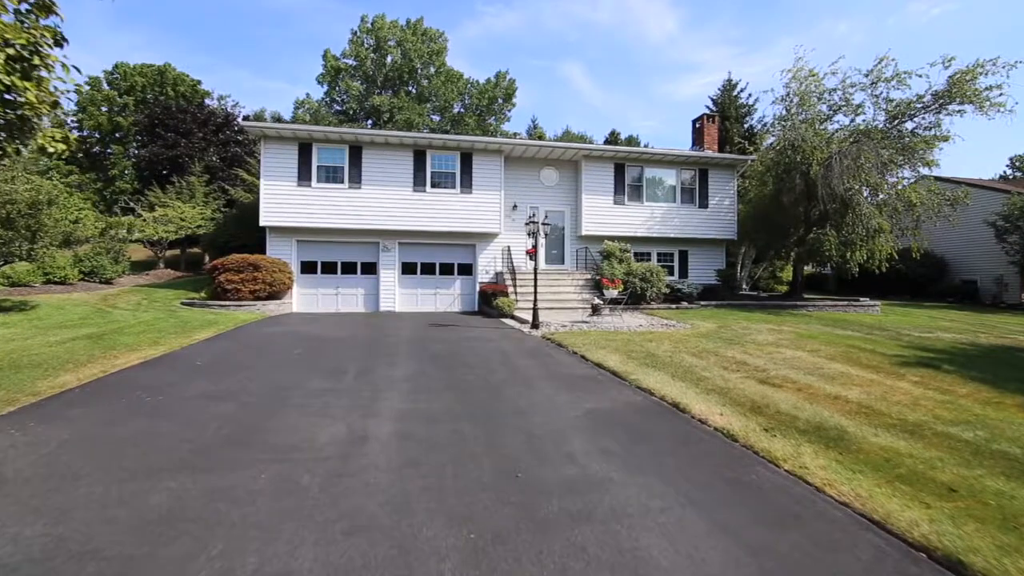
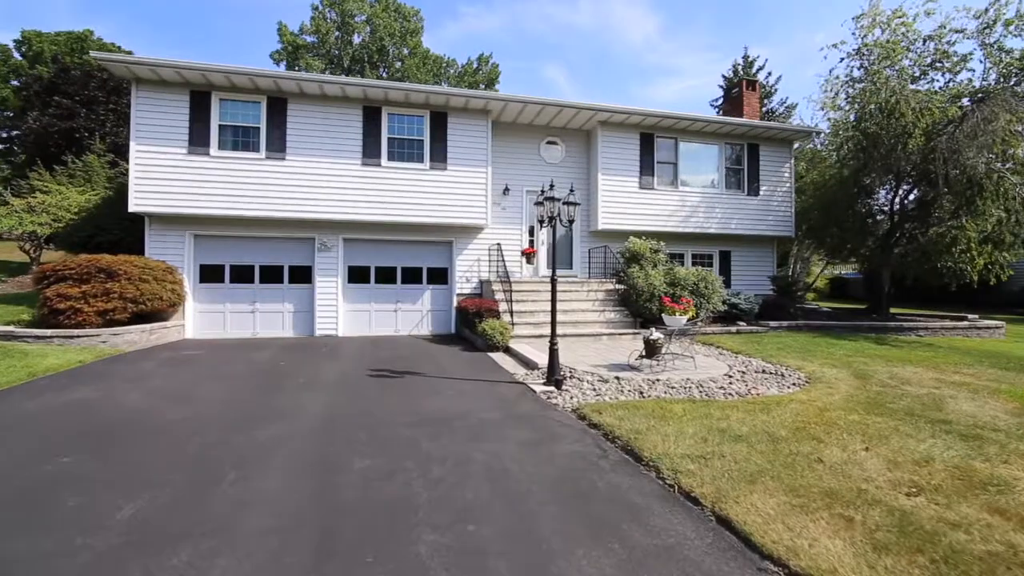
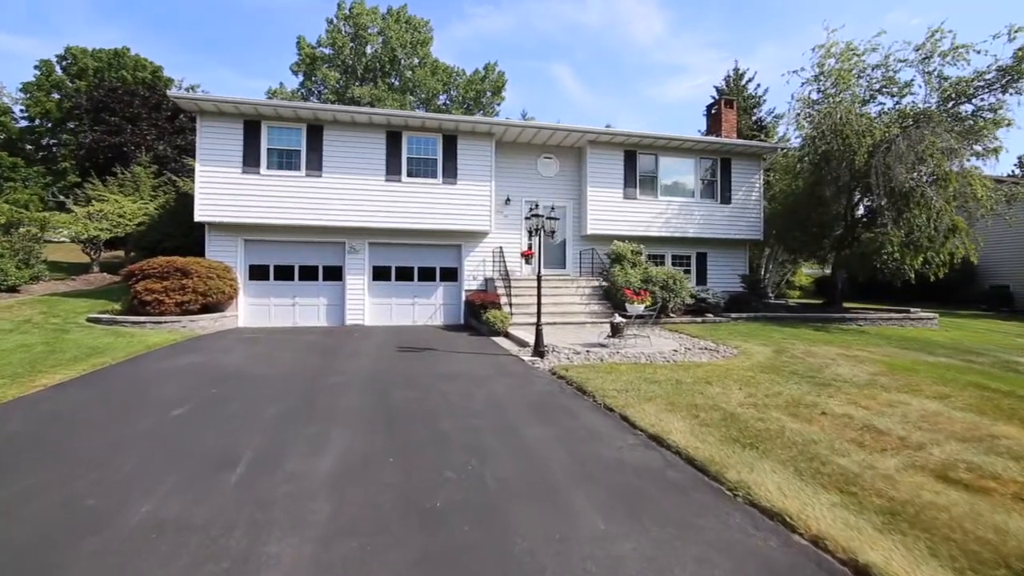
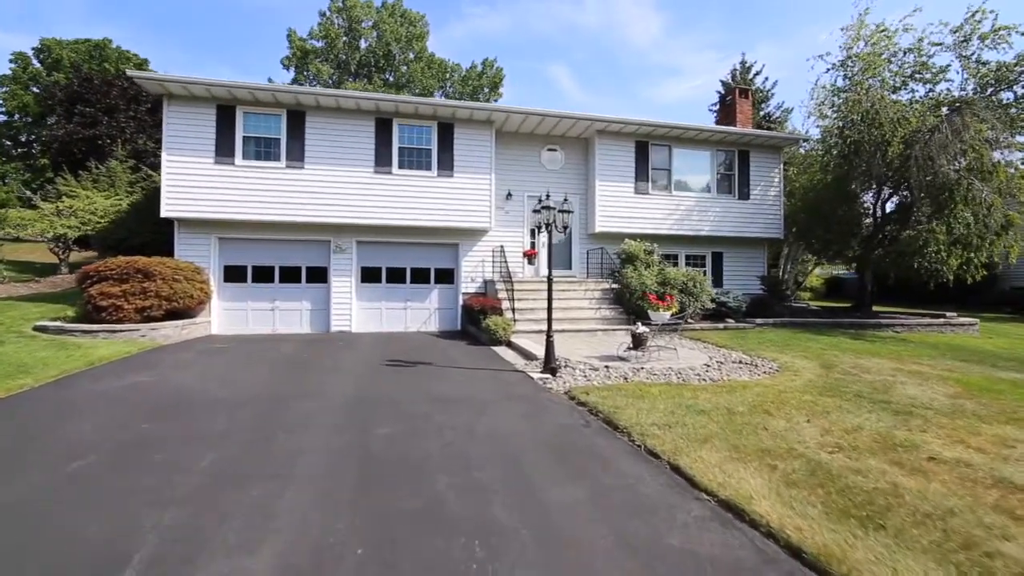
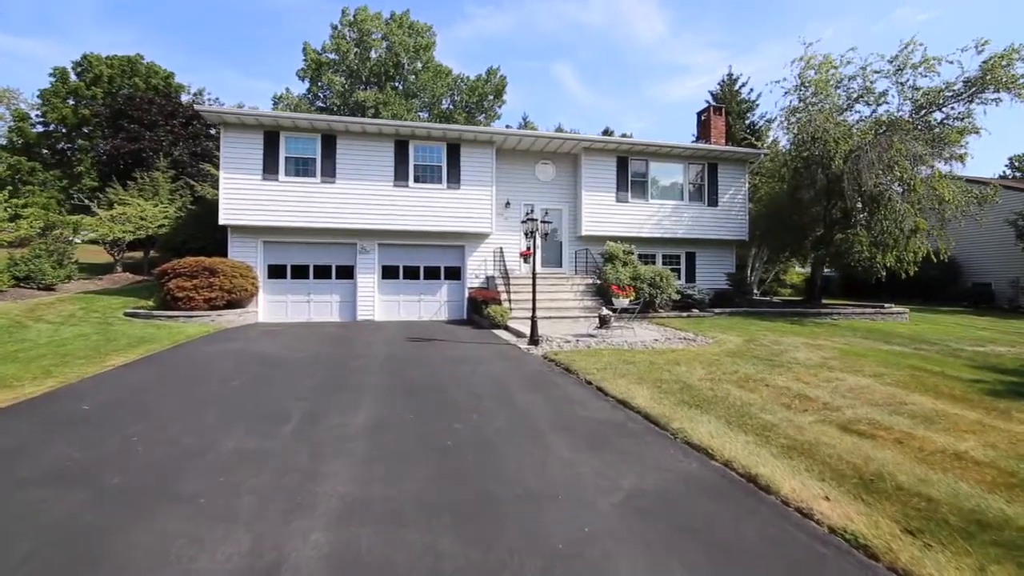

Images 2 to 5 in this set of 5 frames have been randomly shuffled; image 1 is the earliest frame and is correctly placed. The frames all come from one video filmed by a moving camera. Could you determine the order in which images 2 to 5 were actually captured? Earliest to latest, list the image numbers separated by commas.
5, 3, 4, 2
